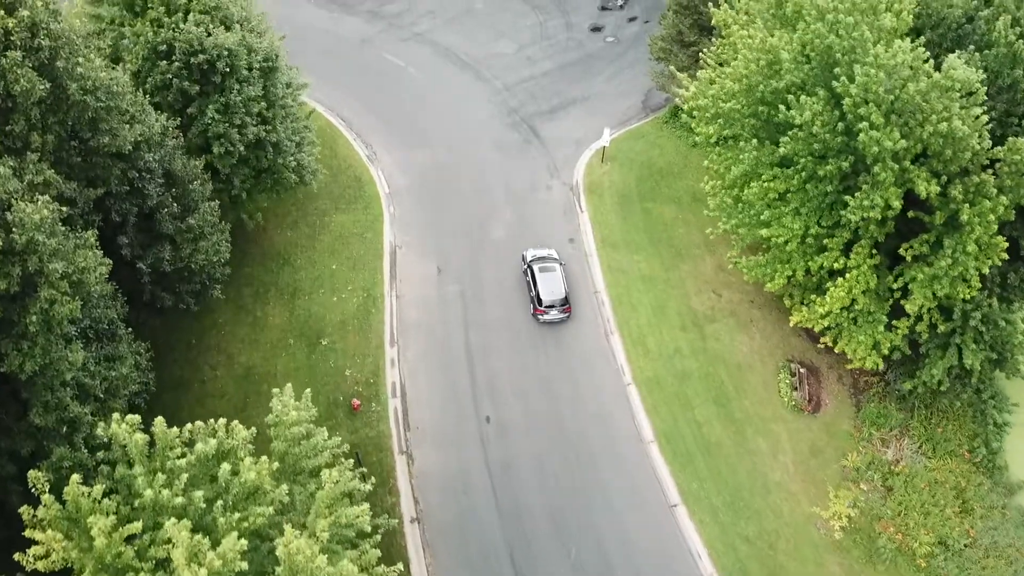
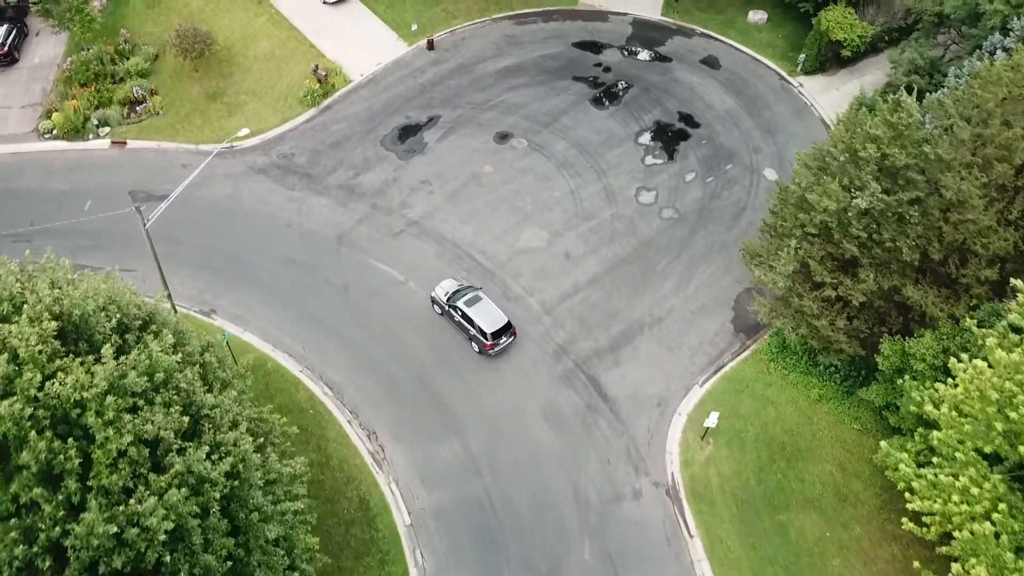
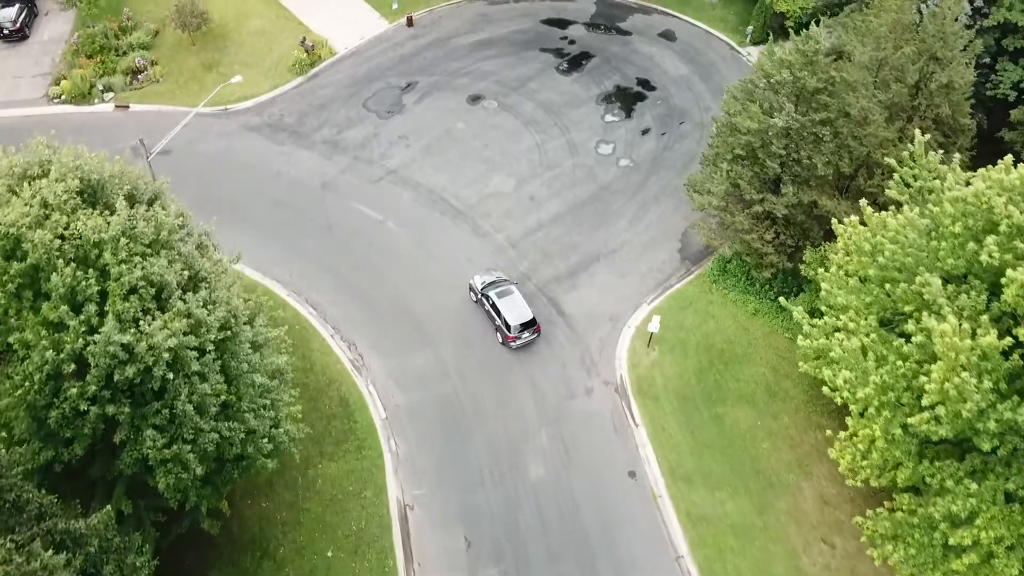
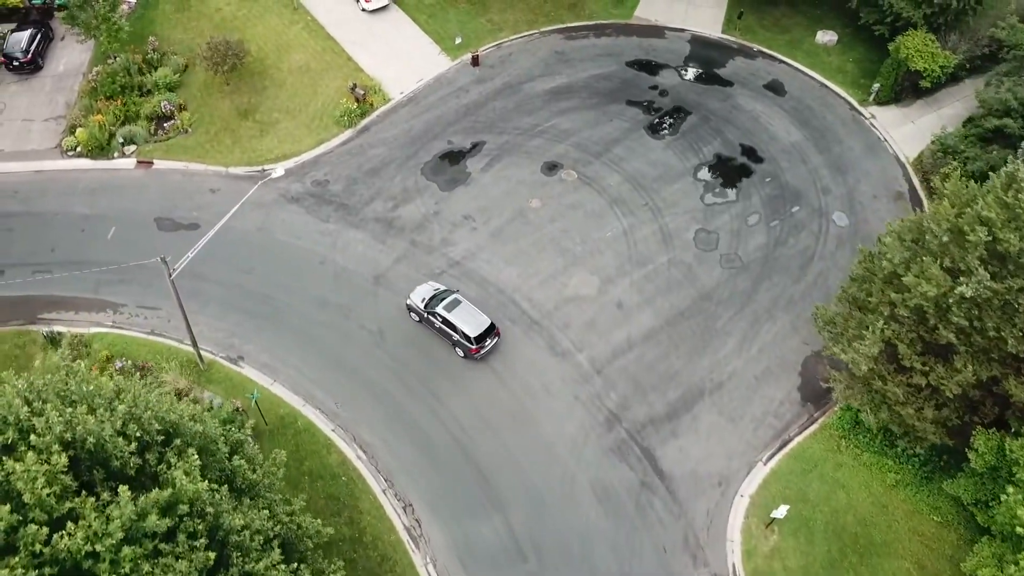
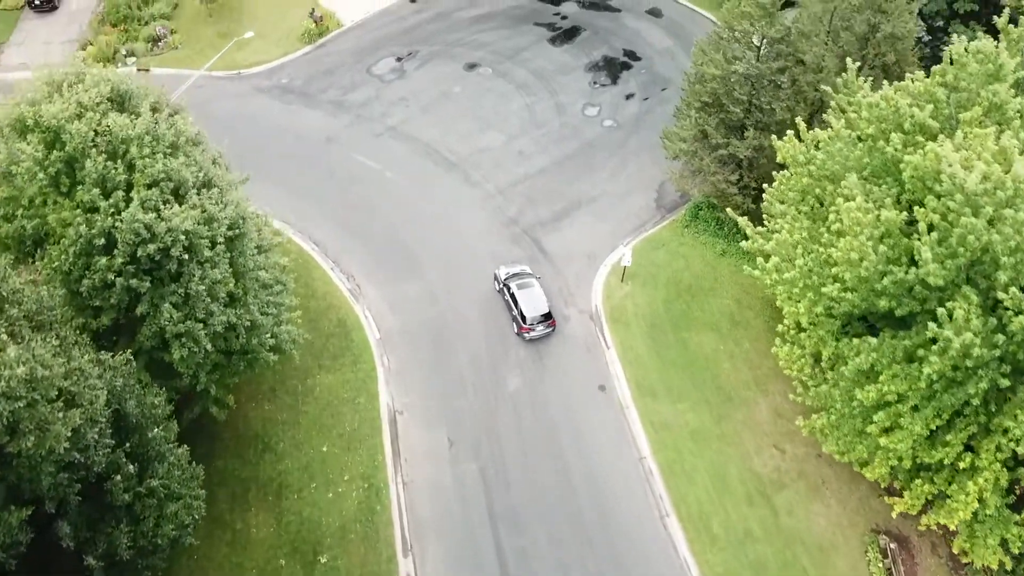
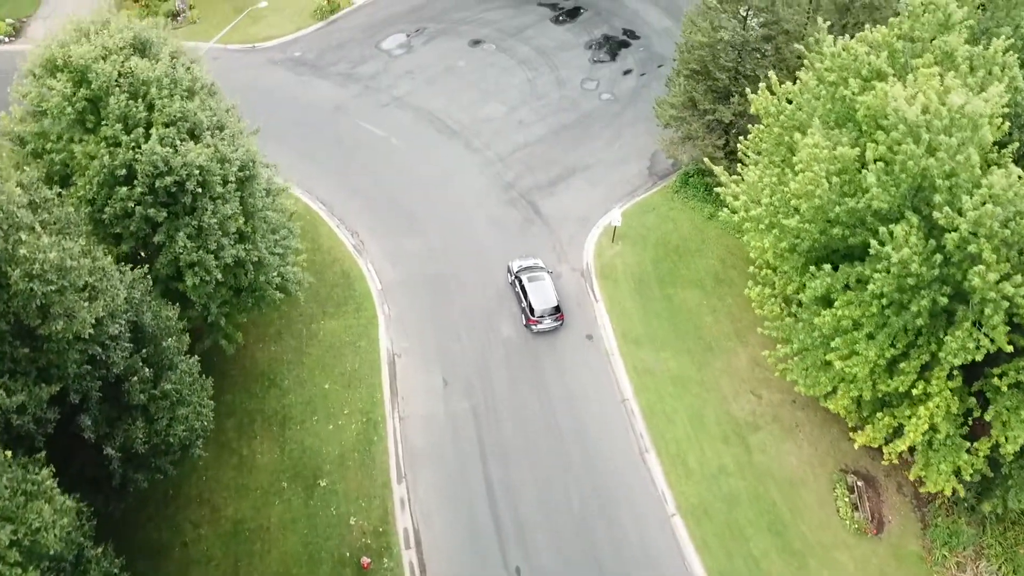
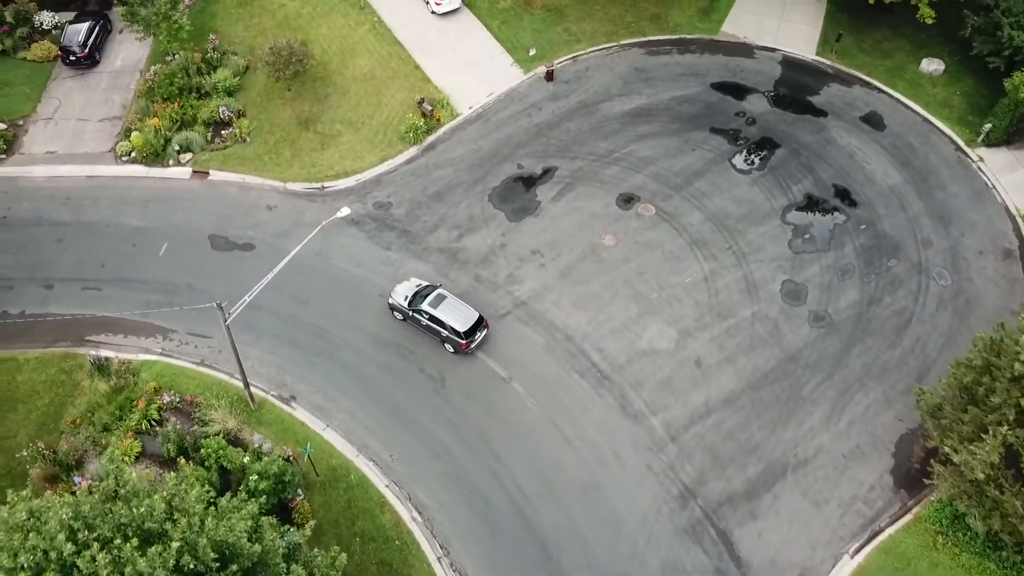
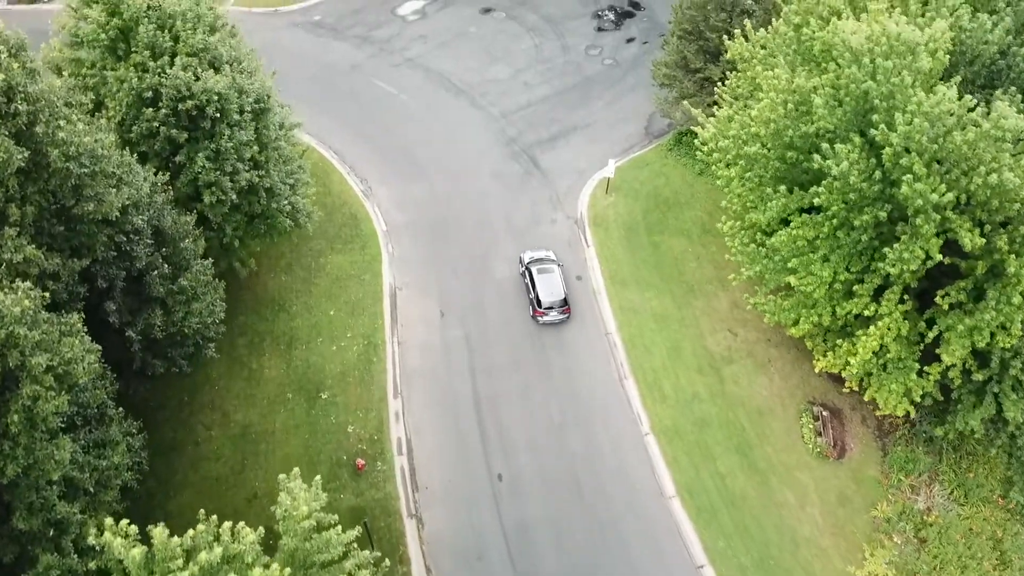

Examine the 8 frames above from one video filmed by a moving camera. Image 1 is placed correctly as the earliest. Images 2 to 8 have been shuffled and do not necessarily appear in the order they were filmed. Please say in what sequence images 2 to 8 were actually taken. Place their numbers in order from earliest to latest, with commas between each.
8, 6, 5, 3, 2, 4, 7
